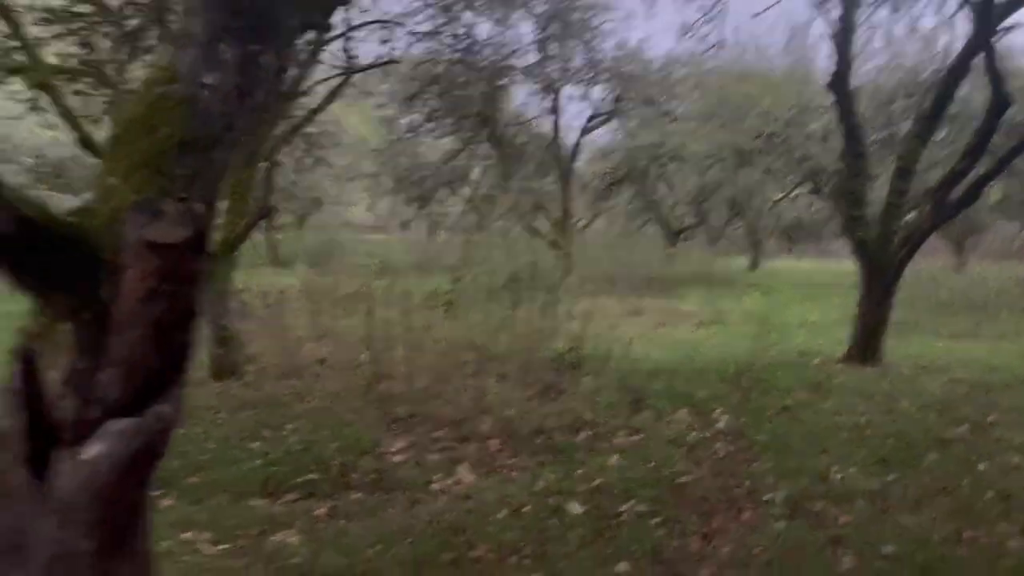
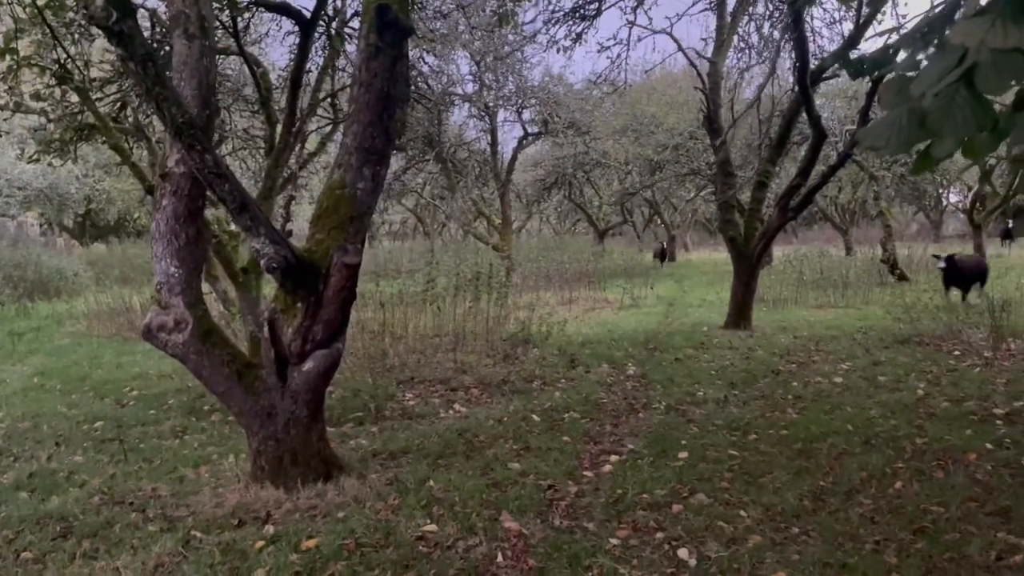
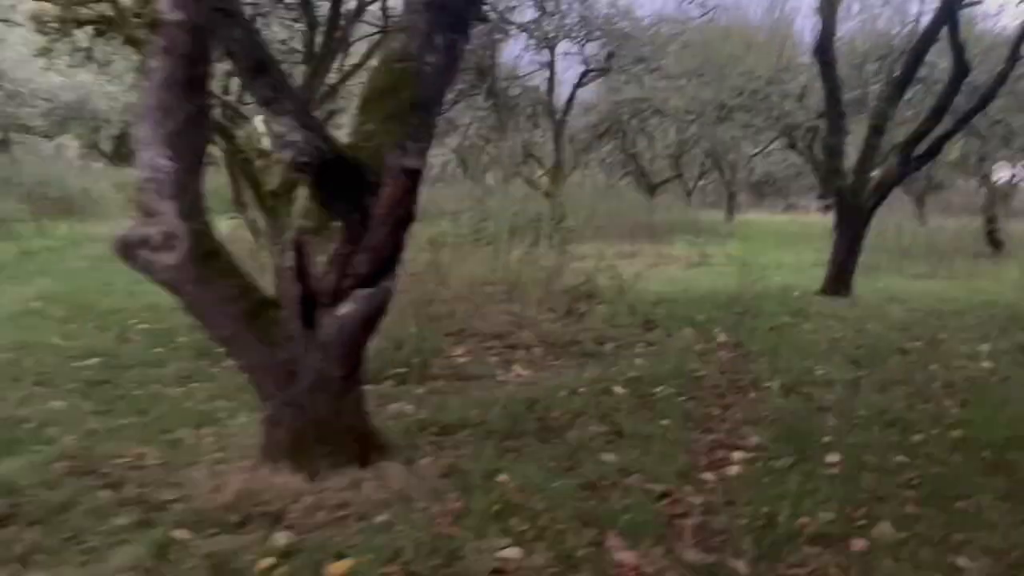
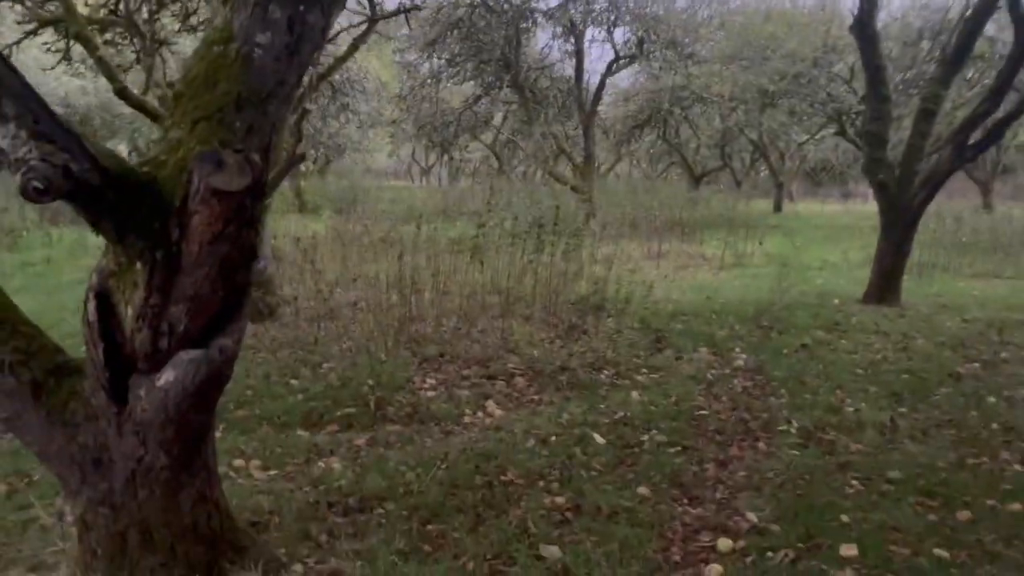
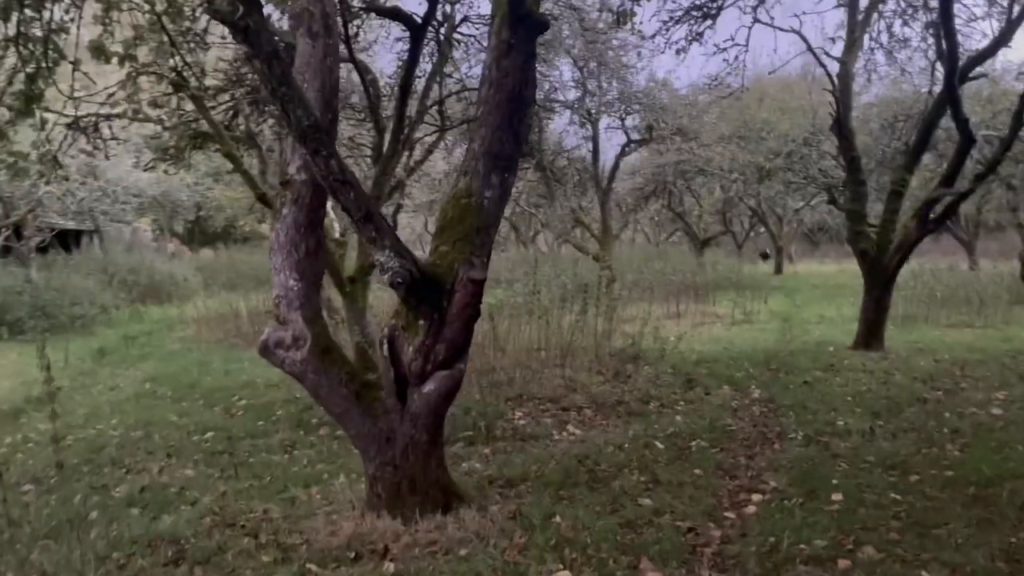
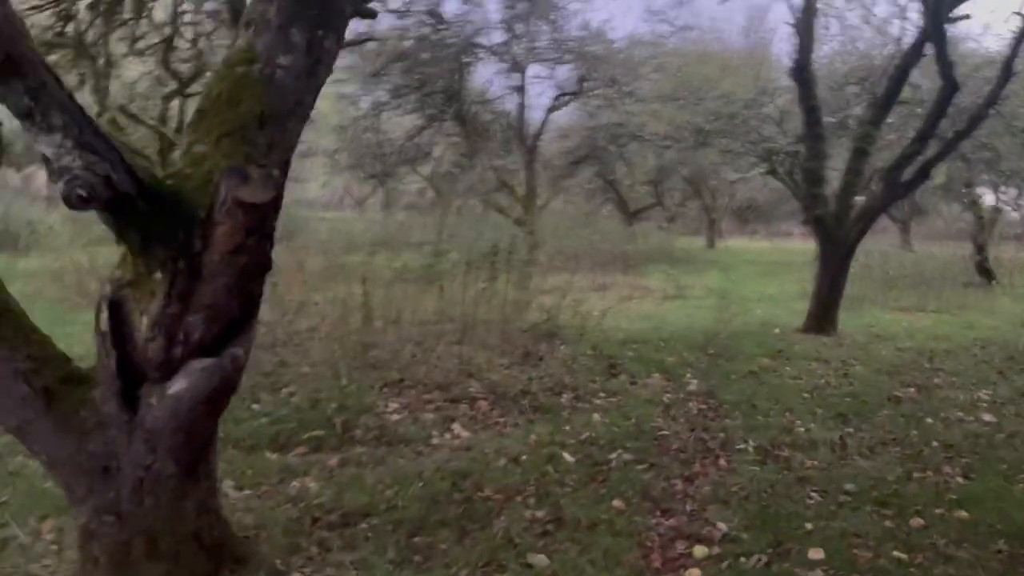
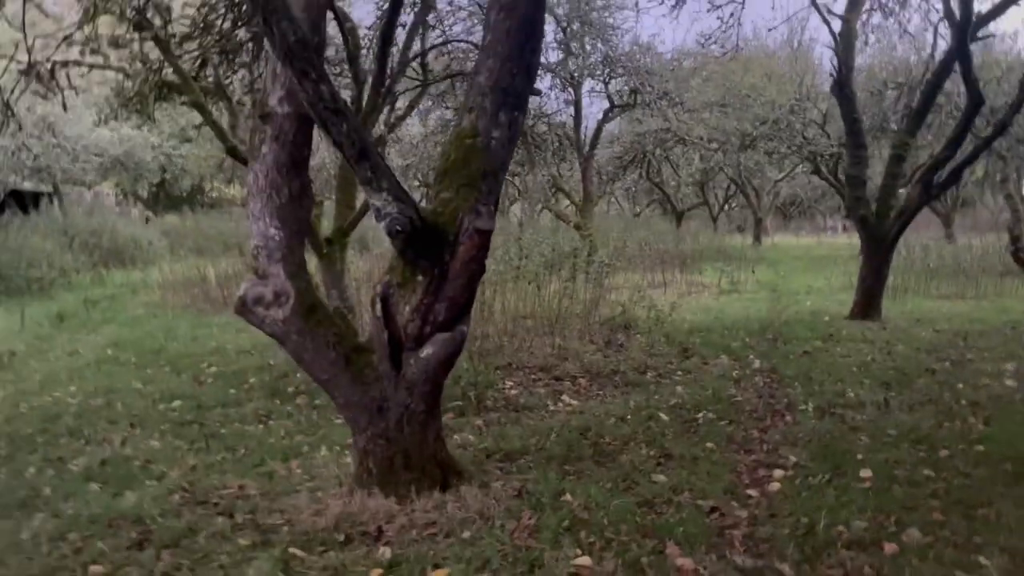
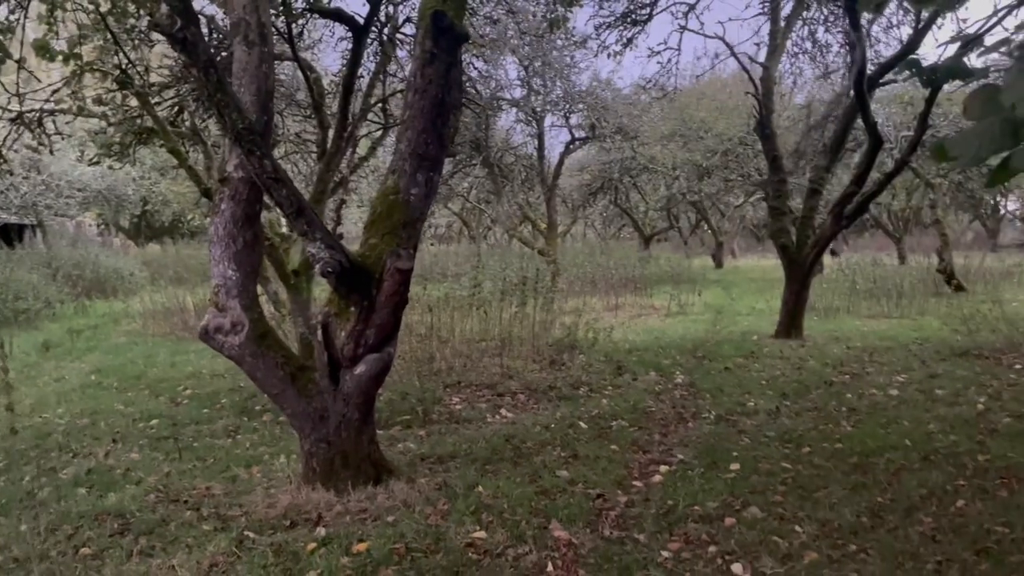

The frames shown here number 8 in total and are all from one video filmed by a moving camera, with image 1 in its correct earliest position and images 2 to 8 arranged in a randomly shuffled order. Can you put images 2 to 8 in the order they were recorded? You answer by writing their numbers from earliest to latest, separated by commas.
4, 6, 3, 7, 5, 8, 2
